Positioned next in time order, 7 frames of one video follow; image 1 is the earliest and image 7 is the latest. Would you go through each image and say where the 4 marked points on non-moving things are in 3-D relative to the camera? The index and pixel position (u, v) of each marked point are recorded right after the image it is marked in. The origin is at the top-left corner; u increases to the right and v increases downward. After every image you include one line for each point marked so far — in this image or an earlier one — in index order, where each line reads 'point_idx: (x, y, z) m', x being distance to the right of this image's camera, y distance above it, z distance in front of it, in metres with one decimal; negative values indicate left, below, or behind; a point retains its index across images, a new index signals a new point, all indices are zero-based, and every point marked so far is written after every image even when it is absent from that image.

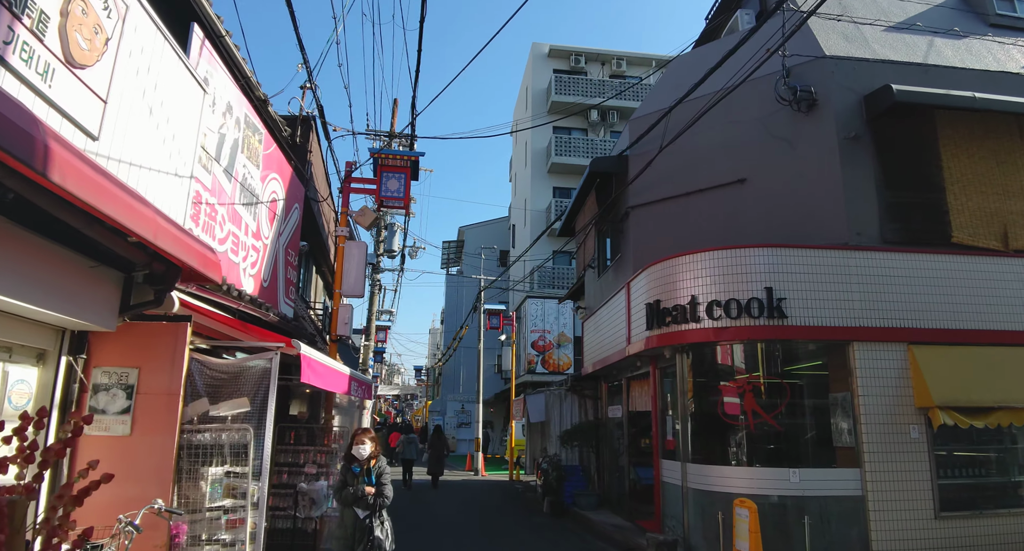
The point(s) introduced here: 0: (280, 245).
0: (-3.3, +0.4, +8.8) m
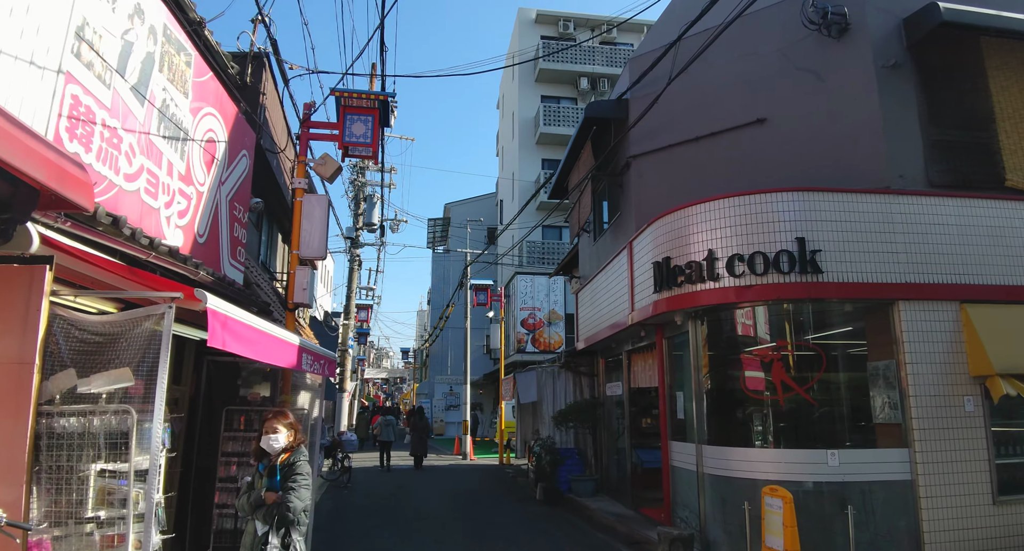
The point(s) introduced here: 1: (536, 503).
0: (-3.5, +1.0, +7.4) m
1: (+0.5, -4.4, +11.9) m
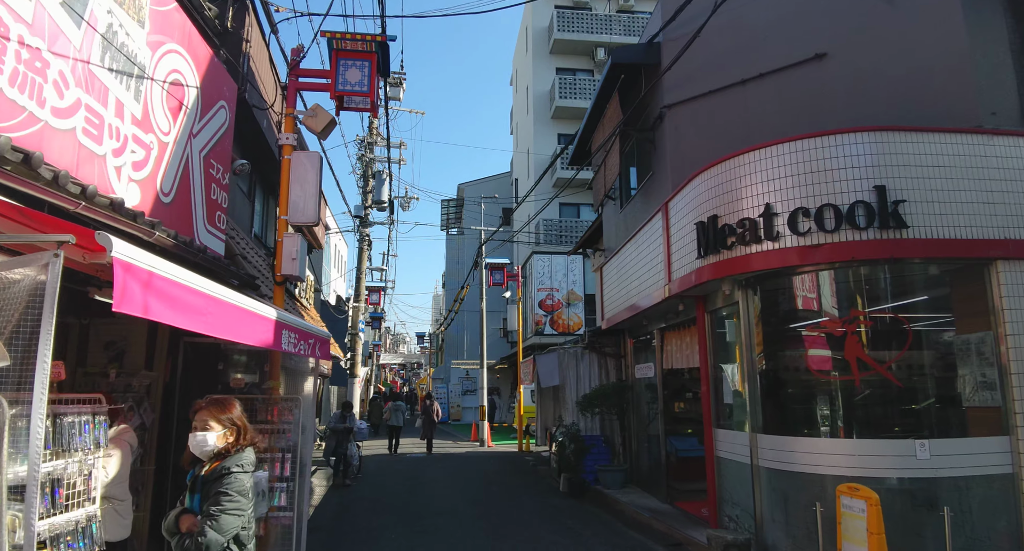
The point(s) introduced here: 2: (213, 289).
0: (-3.3, +1.3, +6.4) m
1: (+0.8, -3.9, +10.9) m
2: (-1.8, -0.1, +3.7) m
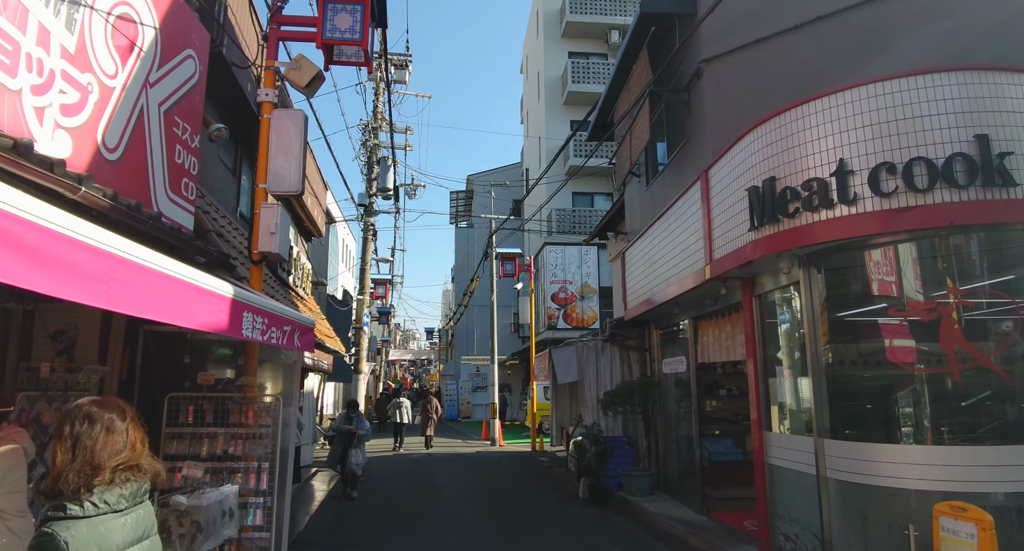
0: (-3.1, +1.5, +5.4) m
1: (+1.1, -3.6, +9.9) m
2: (-1.7, +0.1, +2.6) m
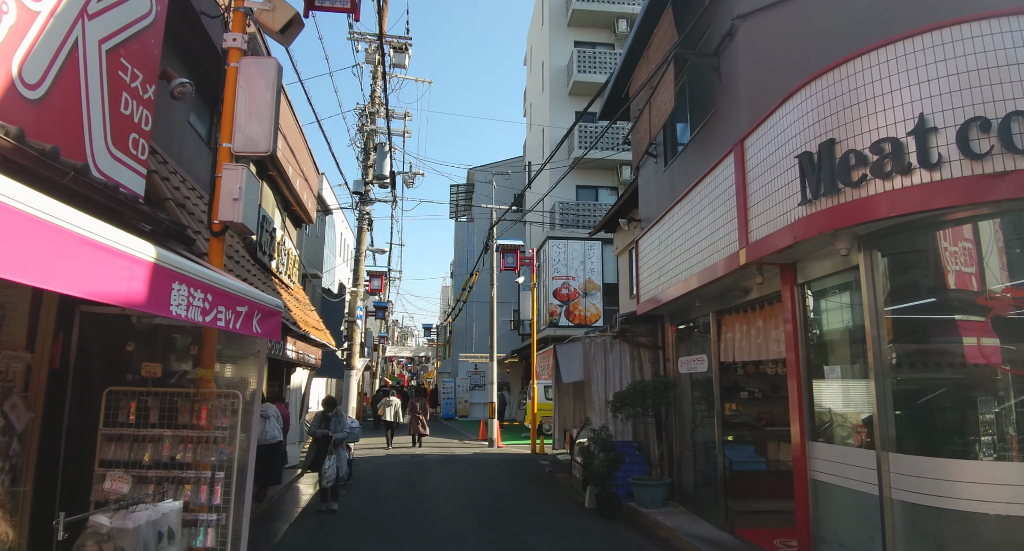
0: (-3.1, +1.7, +4.5) m
1: (+1.1, -3.5, +9.0) m
2: (-1.6, +0.3, +1.7) m
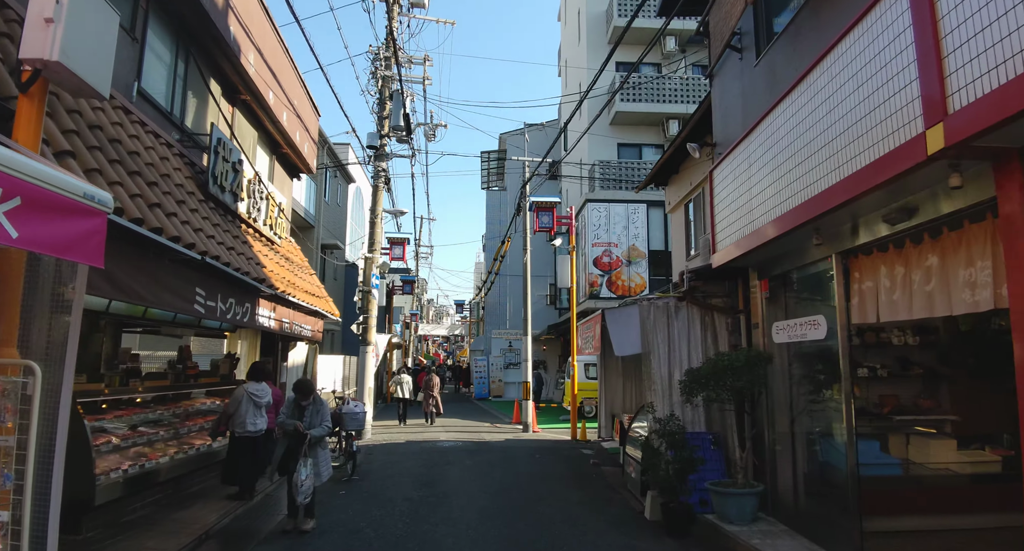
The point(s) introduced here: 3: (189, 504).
0: (-3.0, +2.2, +2.4) m
1: (+1.5, -2.8, +6.8) m
2: (-1.6, +0.7, -0.4) m
3: (-3.9, -2.8, +7.4) m
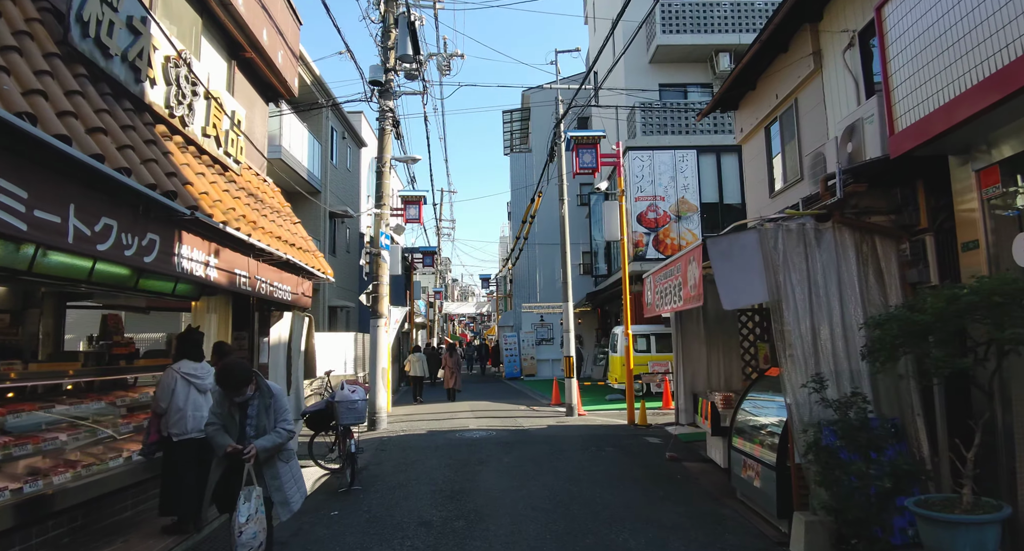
0: (-2.8, +2.7, -0.2) m
1: (+2.0, -2.1, +4.2) m
2: (-1.5, +1.1, -3.0) m
3: (-3.3, -2.2, +5.0) m
